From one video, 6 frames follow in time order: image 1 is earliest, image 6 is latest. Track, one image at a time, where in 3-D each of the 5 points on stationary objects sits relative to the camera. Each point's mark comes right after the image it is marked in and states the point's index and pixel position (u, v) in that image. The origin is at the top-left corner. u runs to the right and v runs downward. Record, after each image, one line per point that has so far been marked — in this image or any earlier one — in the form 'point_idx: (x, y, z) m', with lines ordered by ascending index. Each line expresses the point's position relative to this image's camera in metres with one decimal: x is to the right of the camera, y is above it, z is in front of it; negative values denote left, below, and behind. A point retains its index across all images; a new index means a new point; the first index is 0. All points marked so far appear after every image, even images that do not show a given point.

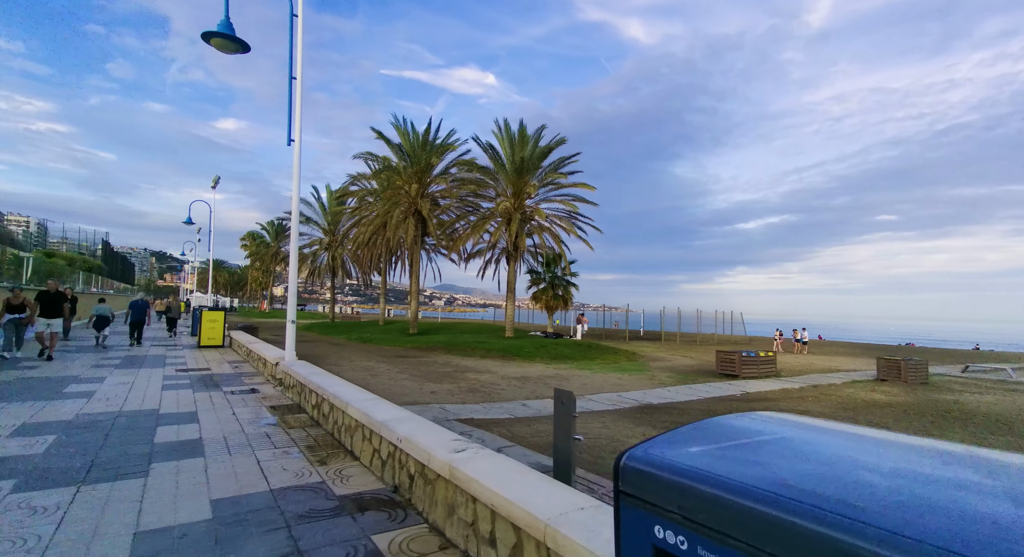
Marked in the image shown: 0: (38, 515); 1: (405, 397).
0: (-3.4, -1.7, +3.3) m
1: (-2.7, -3.0, +11.8) m
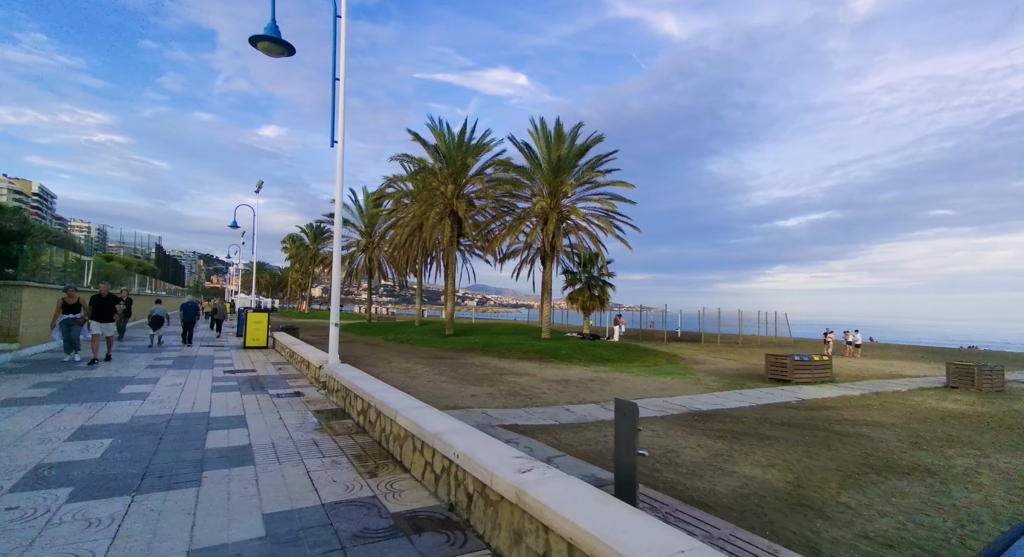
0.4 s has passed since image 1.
0: (-2.9, -1.7, +3.3) m
1: (-1.6, -3.0, +11.7) m
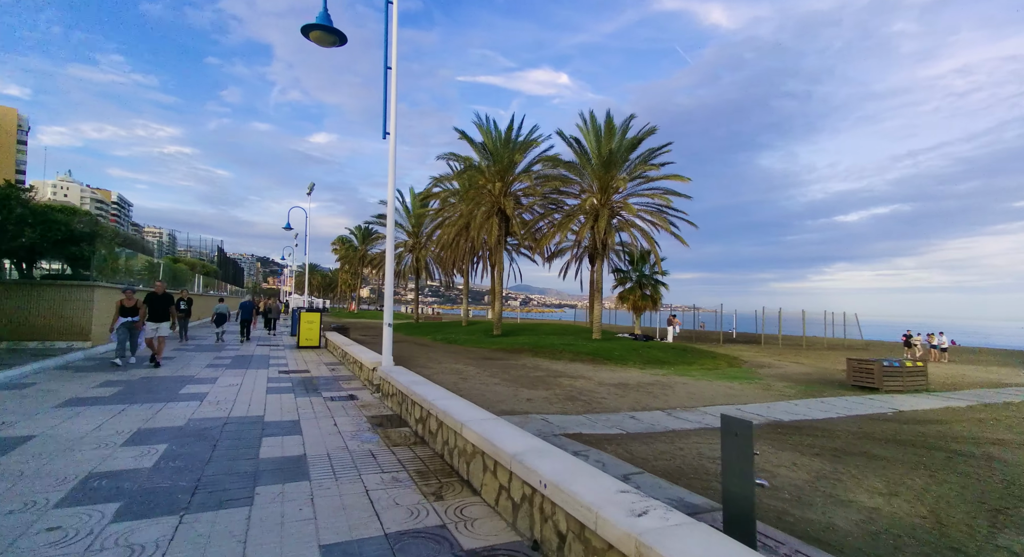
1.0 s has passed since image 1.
0: (-2.3, -1.7, +2.9) m
1: (-0.3, -3.0, +11.2) m
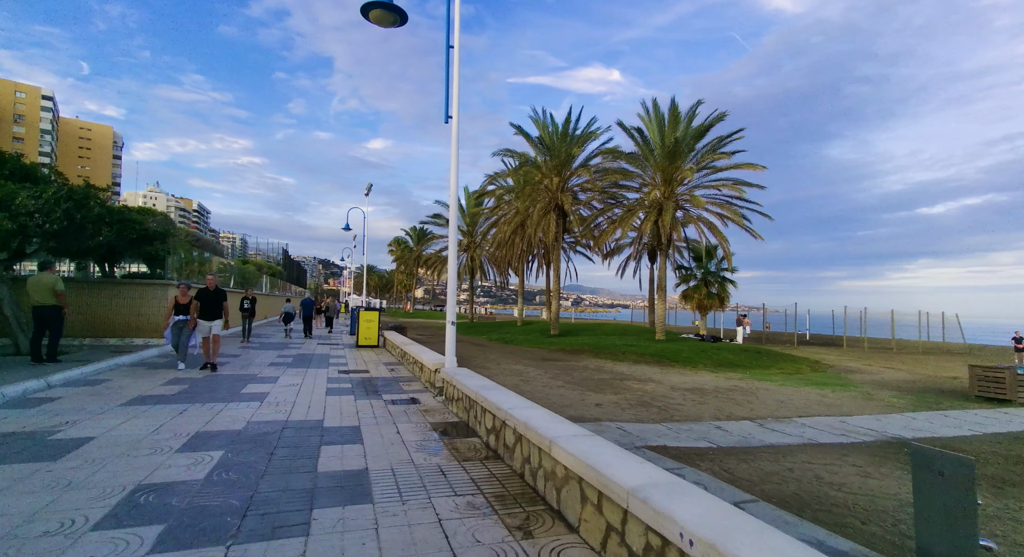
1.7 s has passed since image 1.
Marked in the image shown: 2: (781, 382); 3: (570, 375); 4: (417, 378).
0: (-1.7, -1.6, +2.3) m
1: (+1.2, -2.9, +10.3) m
2: (+8.6, -3.3, +15.1) m
3: (+1.9, -3.1, +15.4) m
4: (-2.0, -2.1, +9.8) m
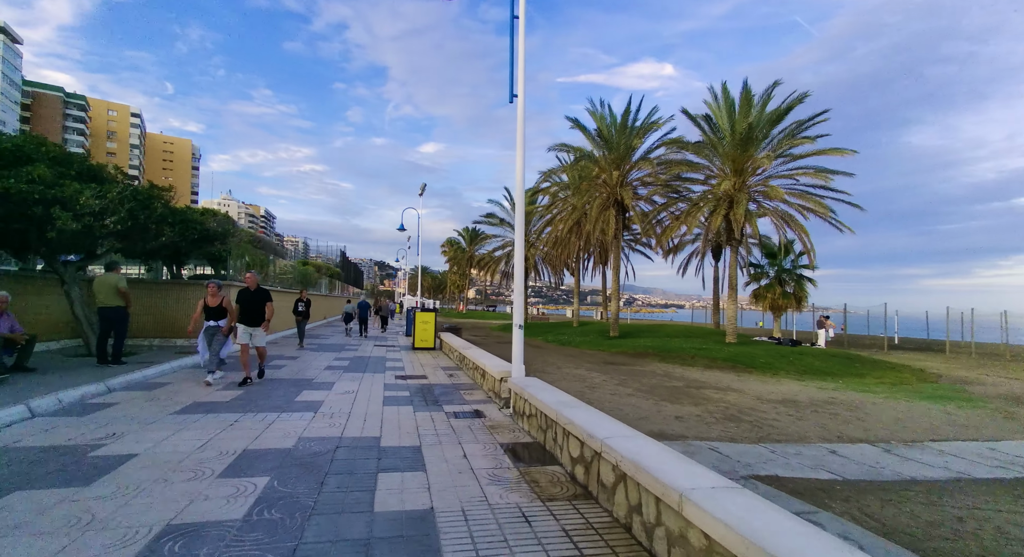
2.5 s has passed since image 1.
0: (-1.2, -1.6, +1.6) m
1: (+2.6, -2.8, +9.2) m
2: (+10.4, -3.3, +13.2) m
3: (+3.8, -3.1, +14.1) m
4: (-0.6, -2.0, +9.0) m
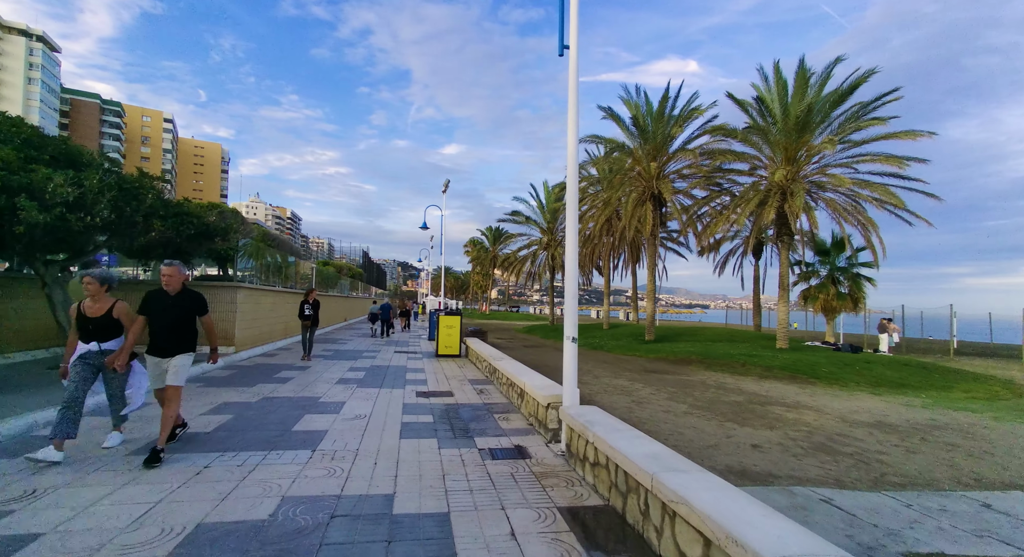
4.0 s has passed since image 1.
0: (-0.8, -1.6, 0.0) m
1: (+3.3, -2.8, +7.5) m
2: (+11.3, -3.2, +11.1) m
3: (+4.7, -3.1, +12.4) m
4: (+0.1, -2.0, +7.5) m
